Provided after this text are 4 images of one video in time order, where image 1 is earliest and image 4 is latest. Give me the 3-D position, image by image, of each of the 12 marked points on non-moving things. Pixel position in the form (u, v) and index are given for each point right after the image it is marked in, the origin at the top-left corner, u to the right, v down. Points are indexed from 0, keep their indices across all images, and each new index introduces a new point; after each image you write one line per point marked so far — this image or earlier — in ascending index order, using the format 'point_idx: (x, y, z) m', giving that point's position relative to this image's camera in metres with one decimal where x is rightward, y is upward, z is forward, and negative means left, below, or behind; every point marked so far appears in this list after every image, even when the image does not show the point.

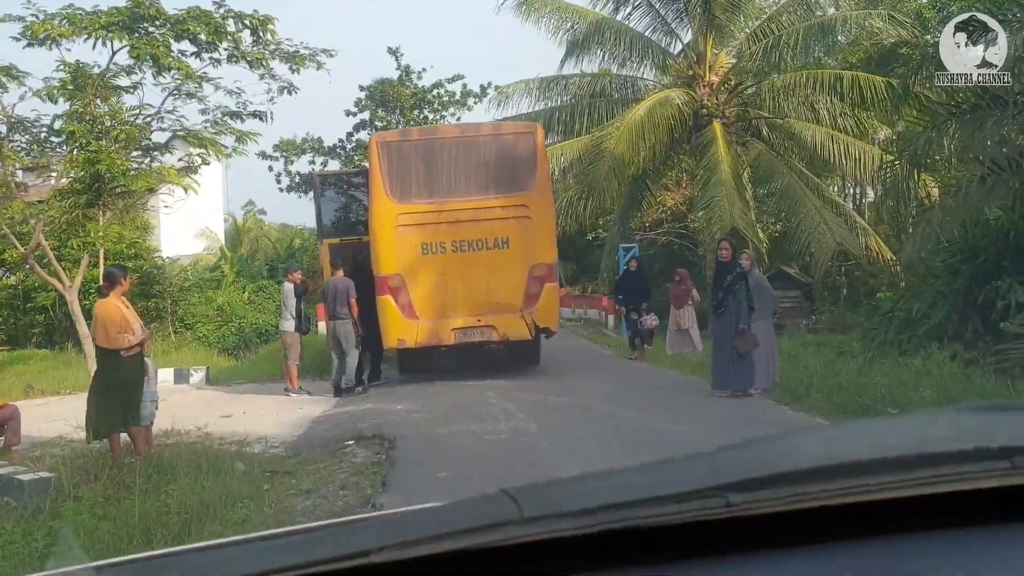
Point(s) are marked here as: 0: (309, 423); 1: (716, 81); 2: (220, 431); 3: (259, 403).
0: (-1.6, -1.1, +7.7) m
1: (+3.9, +4.0, +18.8) m
2: (-2.3, -1.1, +7.7) m
3: (-2.5, -1.1, +9.6) m
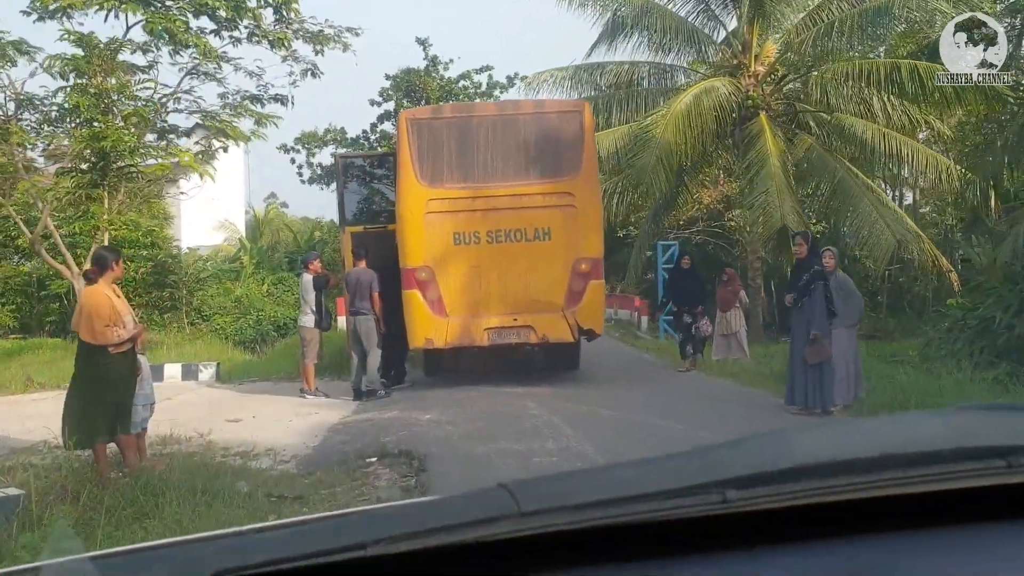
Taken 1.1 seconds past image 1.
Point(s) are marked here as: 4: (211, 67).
0: (-1.3, -1.0, +6.8) m
1: (+4.5, +3.9, +17.8) m
2: (-2.0, -1.0, +6.8) m
3: (-2.1, -1.0, +8.7) m
4: (-5.0, +3.7, +16.2) m
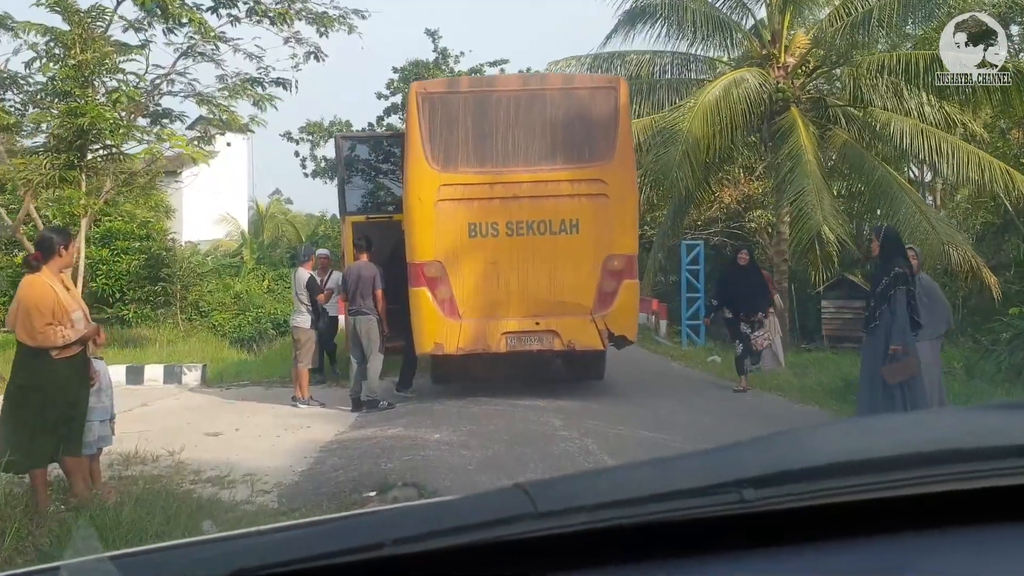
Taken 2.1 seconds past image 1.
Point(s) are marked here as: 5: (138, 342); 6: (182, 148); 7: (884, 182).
0: (-1.1, -1.0, +5.8) m
1: (+4.8, +3.8, +16.7) m
2: (-1.9, -1.0, +5.8) m
3: (-2.0, -1.0, +7.7) m
4: (-4.7, +3.7, +15.2) m
5: (-6.6, -1.0, +17.4) m
6: (-3.9, +1.7, +11.6) m
7: (+5.6, +1.5, +14.6) m
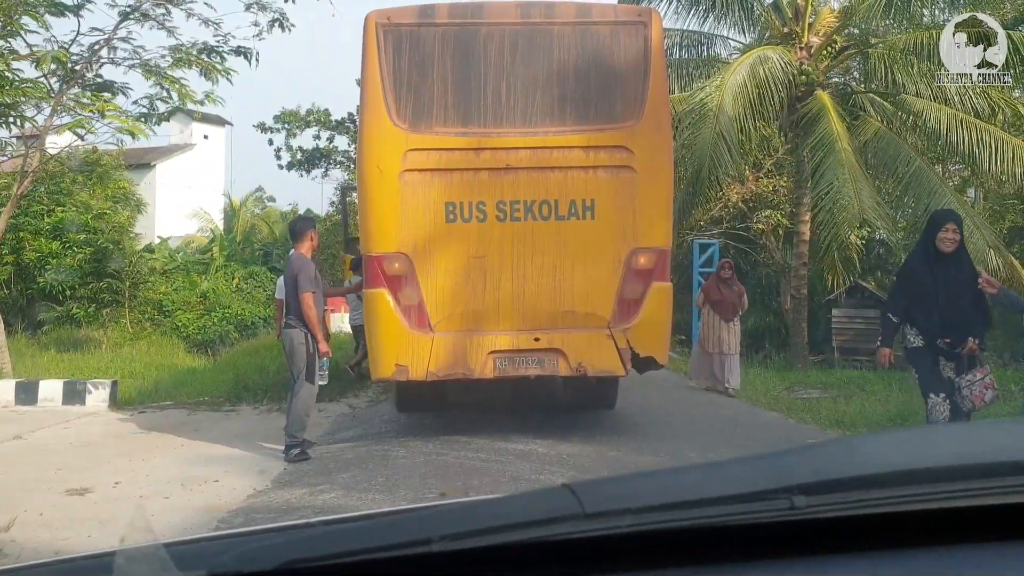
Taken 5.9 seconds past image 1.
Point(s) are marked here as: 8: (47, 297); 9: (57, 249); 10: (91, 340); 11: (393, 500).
0: (-1.2, -1.0, +3.8) m
1: (+4.6, +3.7, +14.9) m
2: (-1.9, -1.0, +3.8) m
3: (-2.1, -1.0, +5.8) m
4: (-4.8, +3.8, +13.2) m
5: (-6.8, -0.9, +15.4) m
6: (-4.0, +1.7, +9.7) m
7: (+5.4, +1.4, +12.8) m
8: (-7.7, -0.1, +16.0) m
9: (-7.4, +0.7, +15.9) m
10: (-6.8, -0.8, +15.6) m
11: (-0.5, -0.9, +4.4) m
